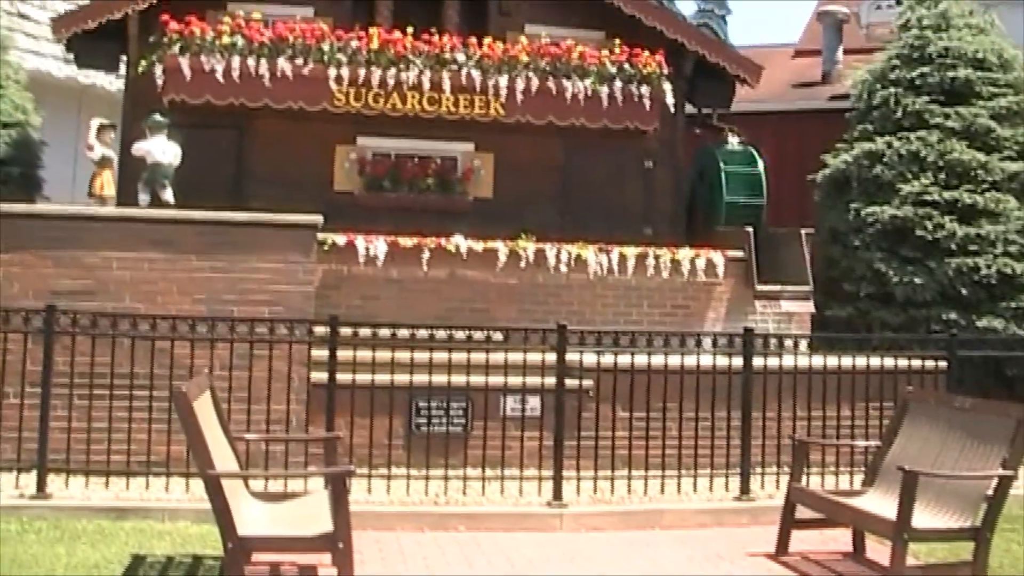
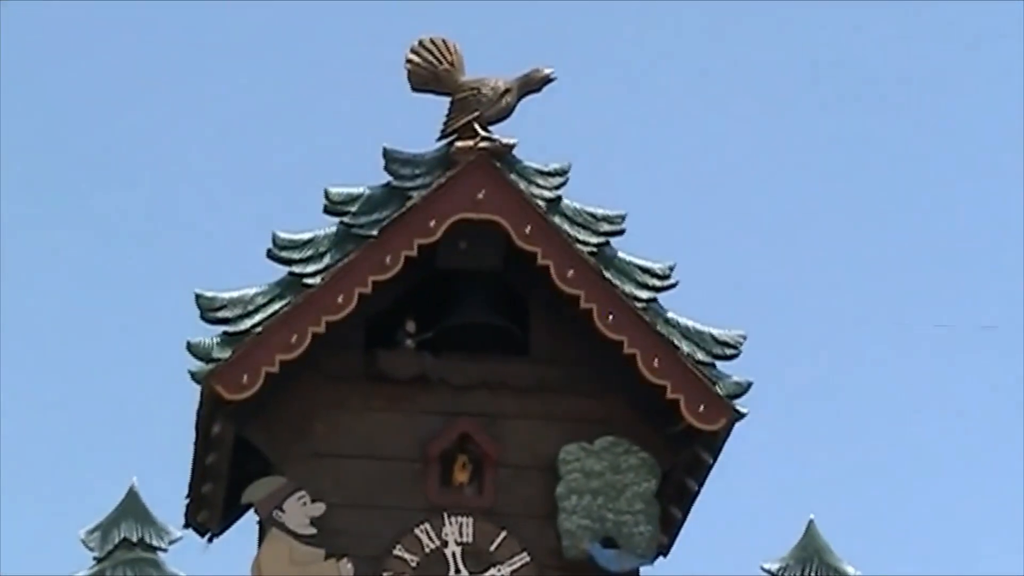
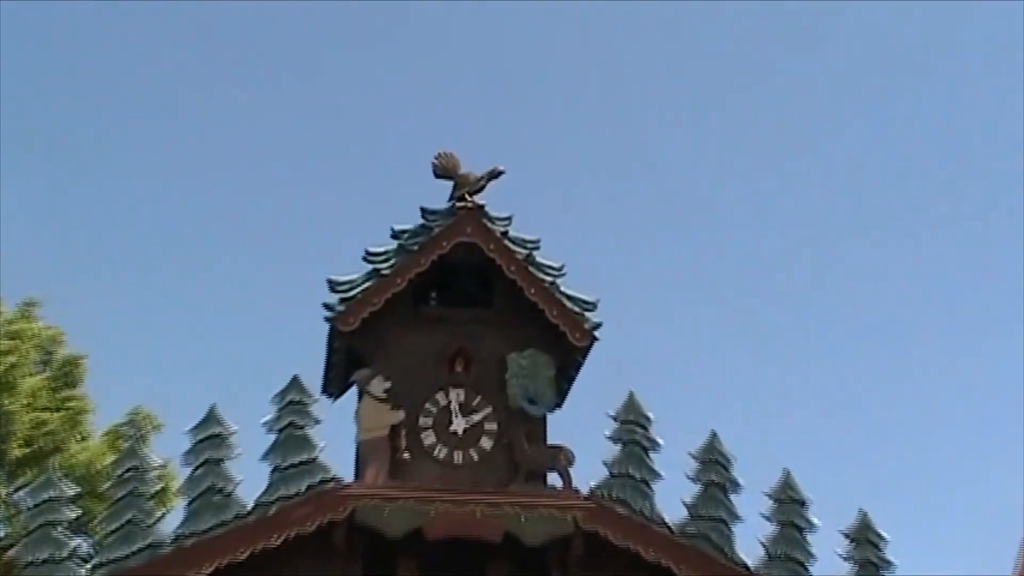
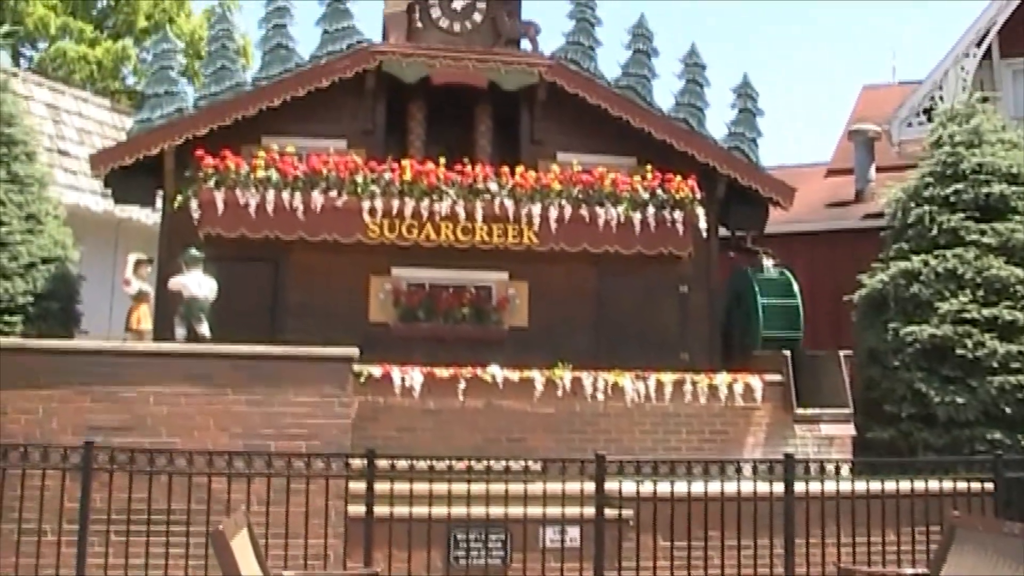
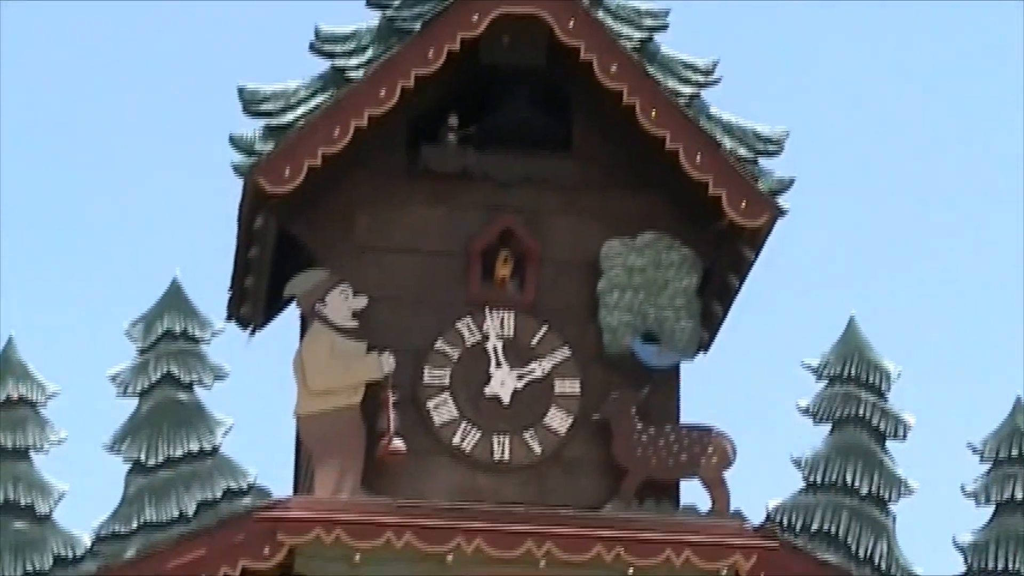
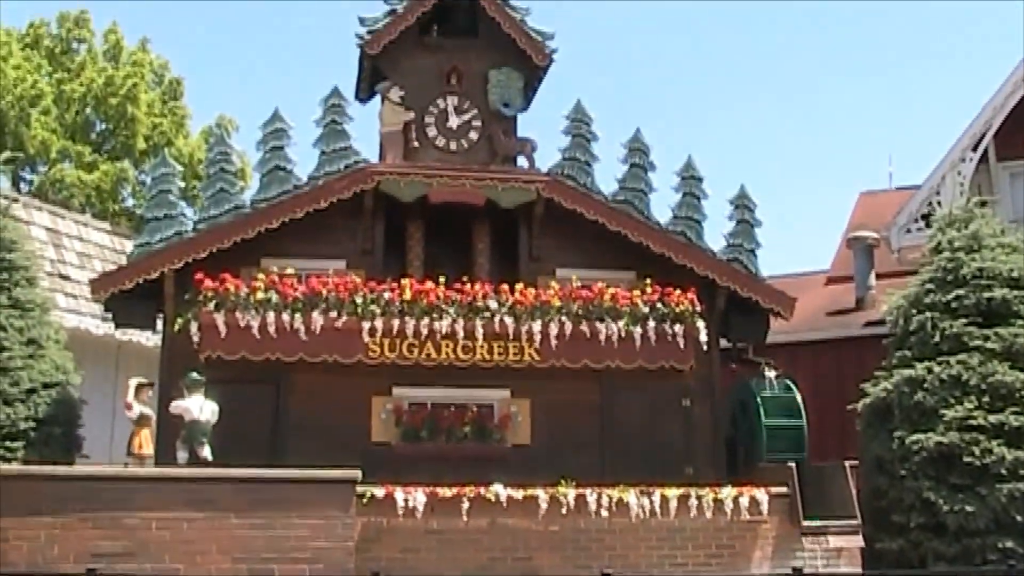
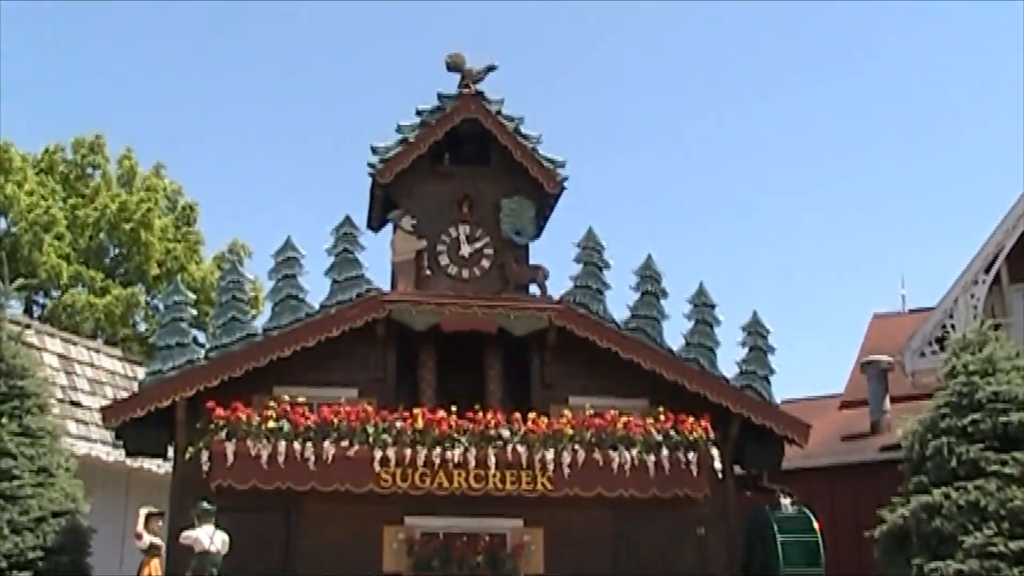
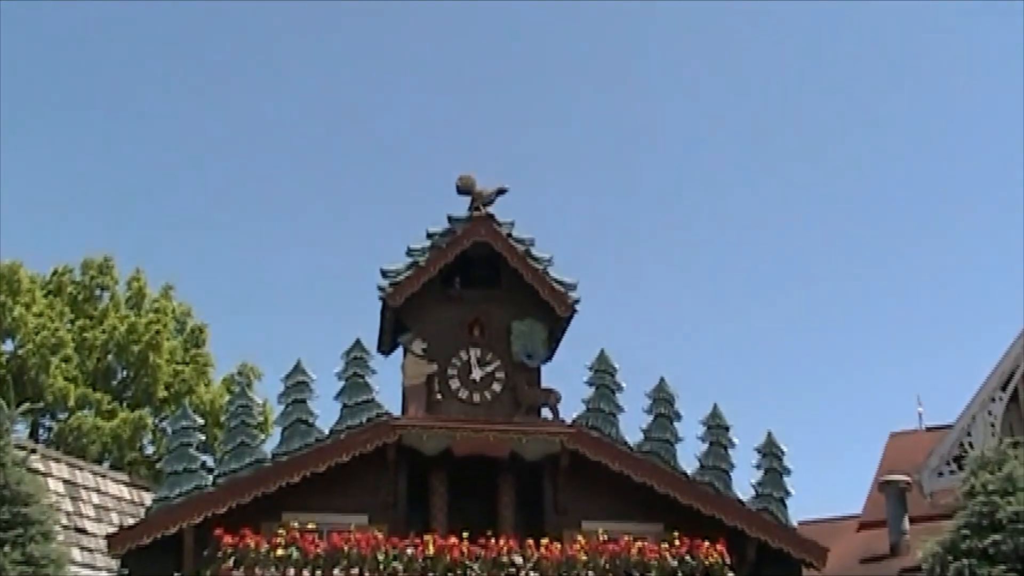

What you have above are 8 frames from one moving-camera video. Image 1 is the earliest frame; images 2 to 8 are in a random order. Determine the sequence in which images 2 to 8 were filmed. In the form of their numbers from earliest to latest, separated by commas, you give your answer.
4, 6, 7, 8, 3, 2, 5
